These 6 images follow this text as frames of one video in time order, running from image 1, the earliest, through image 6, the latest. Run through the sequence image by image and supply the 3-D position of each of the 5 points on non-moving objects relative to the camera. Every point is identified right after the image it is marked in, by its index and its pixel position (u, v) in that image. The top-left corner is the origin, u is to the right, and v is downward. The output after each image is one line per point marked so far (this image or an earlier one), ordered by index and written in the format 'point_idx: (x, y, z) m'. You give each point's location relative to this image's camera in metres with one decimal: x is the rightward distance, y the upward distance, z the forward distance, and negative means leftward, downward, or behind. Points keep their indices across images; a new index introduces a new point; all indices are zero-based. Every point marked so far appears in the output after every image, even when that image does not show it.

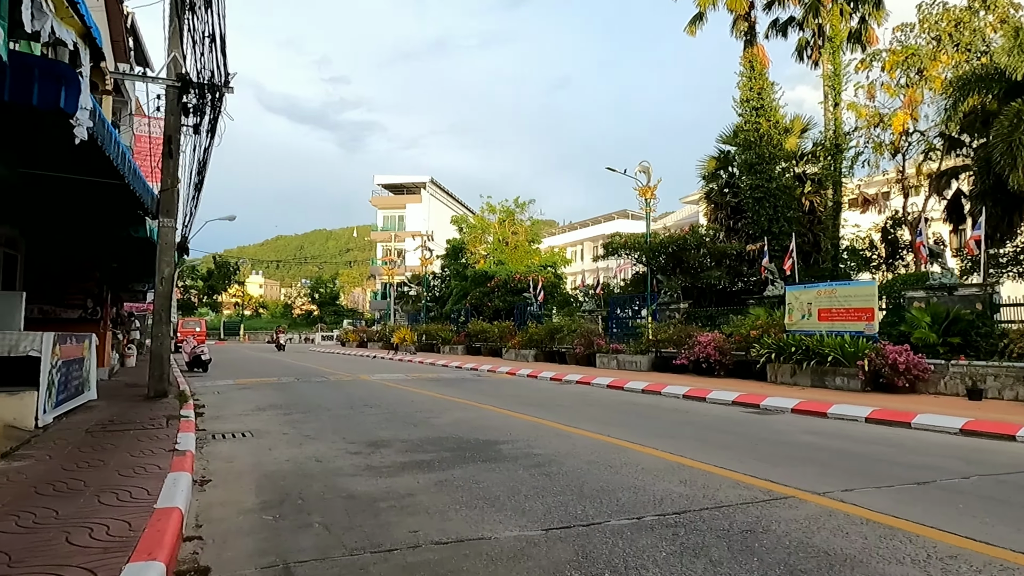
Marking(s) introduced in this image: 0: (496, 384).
0: (-0.3, -2.3, +15.9) m
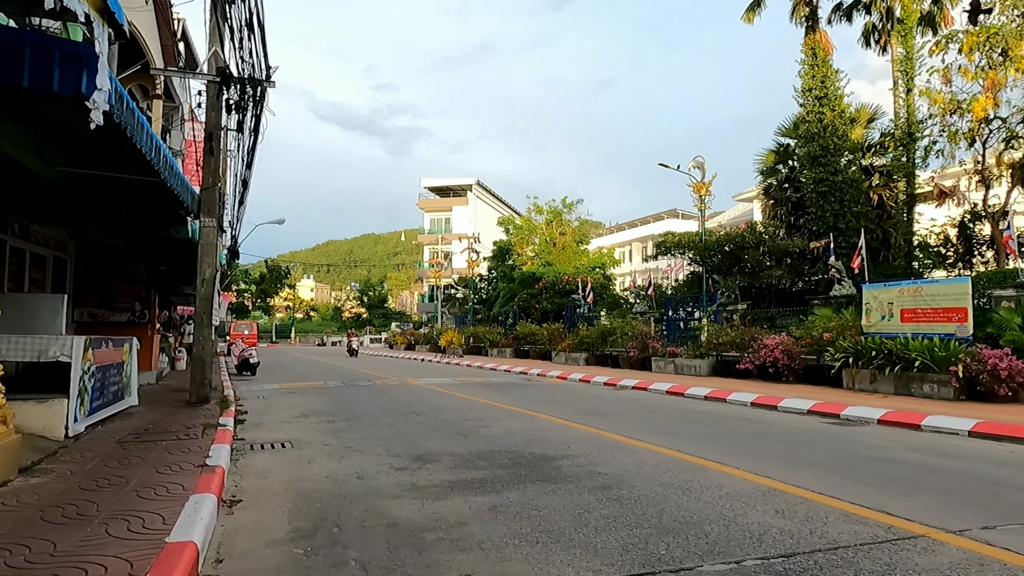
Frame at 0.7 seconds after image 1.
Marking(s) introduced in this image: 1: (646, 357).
0: (+0.9, -2.3, +15.2) m
1: (+4.0, -2.1, +19.8) m
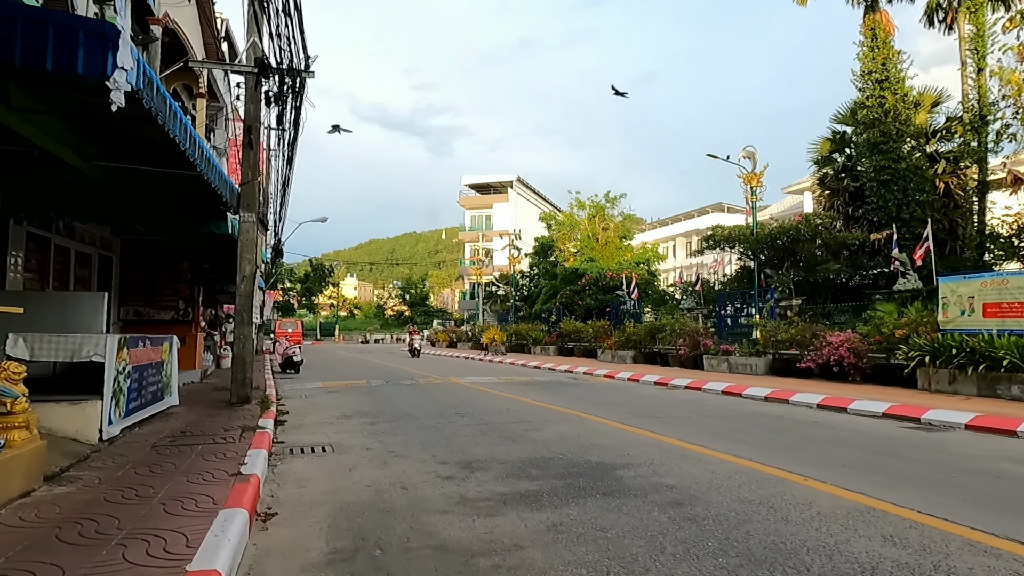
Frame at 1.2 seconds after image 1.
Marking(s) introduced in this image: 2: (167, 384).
0: (+1.9, -2.2, +14.6) m
1: (+5.3, -1.9, +19.0) m
2: (-4.7, -1.3, +9.0) m
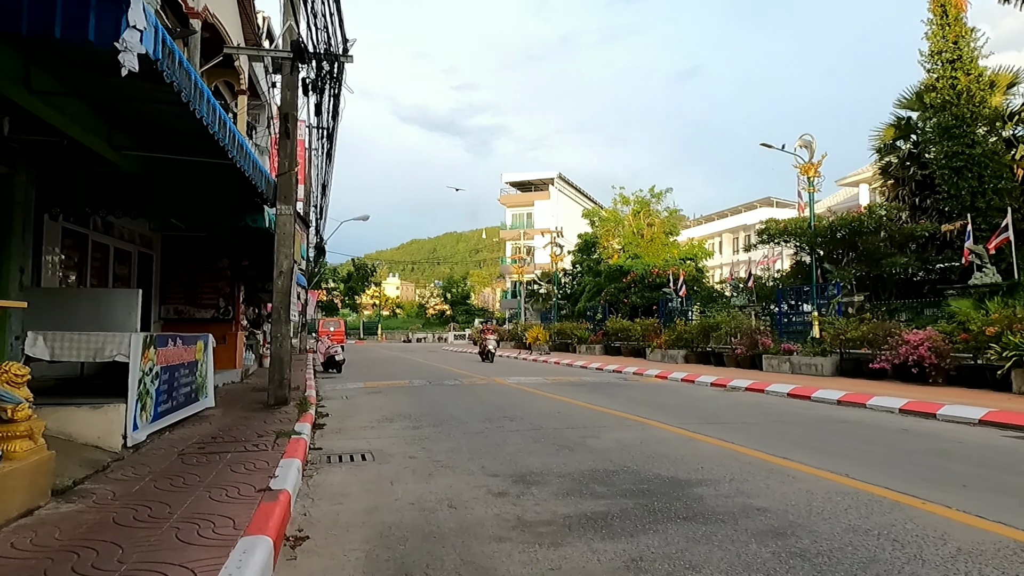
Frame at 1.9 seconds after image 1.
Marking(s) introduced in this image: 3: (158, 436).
0: (+2.9, -2.1, +13.8) m
1: (+6.6, -1.8, +17.9) m
2: (-4.0, -1.3, +8.6) m
3: (-3.5, -1.5, +6.6) m
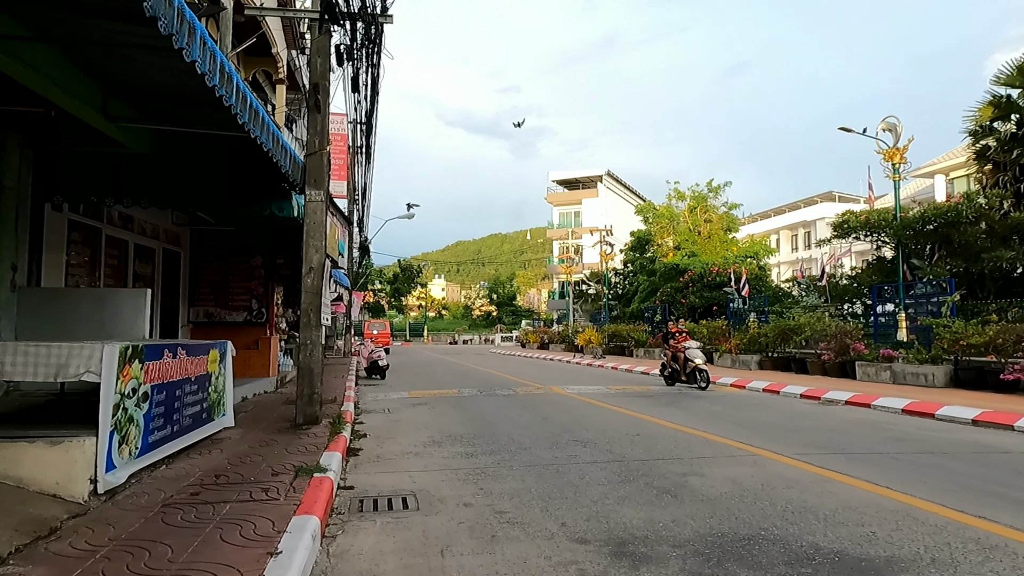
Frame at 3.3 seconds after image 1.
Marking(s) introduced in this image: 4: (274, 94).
0: (+4.0, -2.1, +11.9) m
1: (+8.0, -1.8, +15.9) m
2: (-3.2, -1.2, +7.2) m
3: (-2.9, -1.5, +5.2) m
4: (-6.6, +5.4, +18.4) m
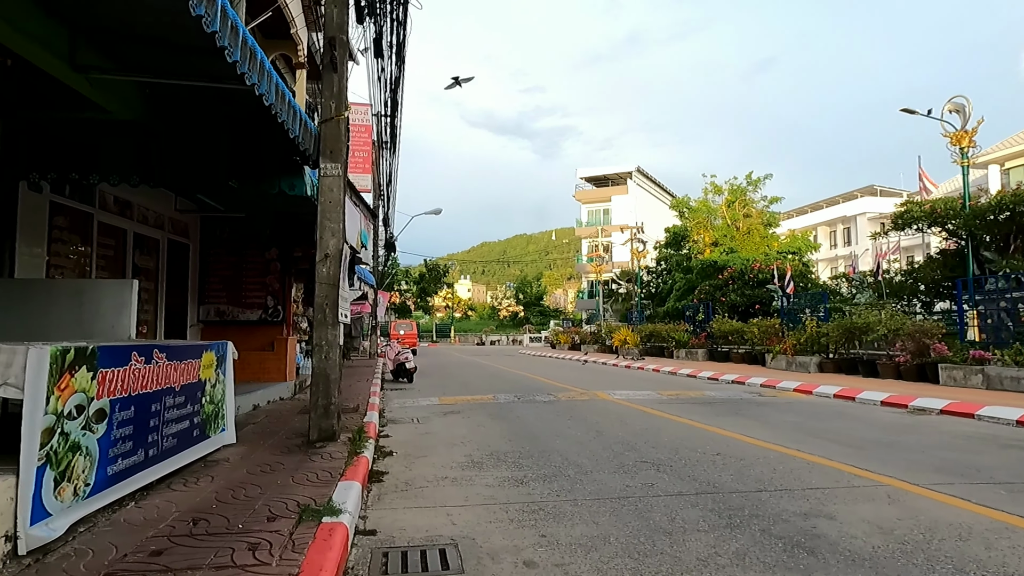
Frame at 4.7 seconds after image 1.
0: (+4.7, -2.0, +10.4) m
1: (+8.8, -1.6, +14.2) m
2: (-2.7, -1.1, +6.0) m
3: (-2.4, -1.4, +4.0) m
4: (-5.7, +5.5, +17.3) m
